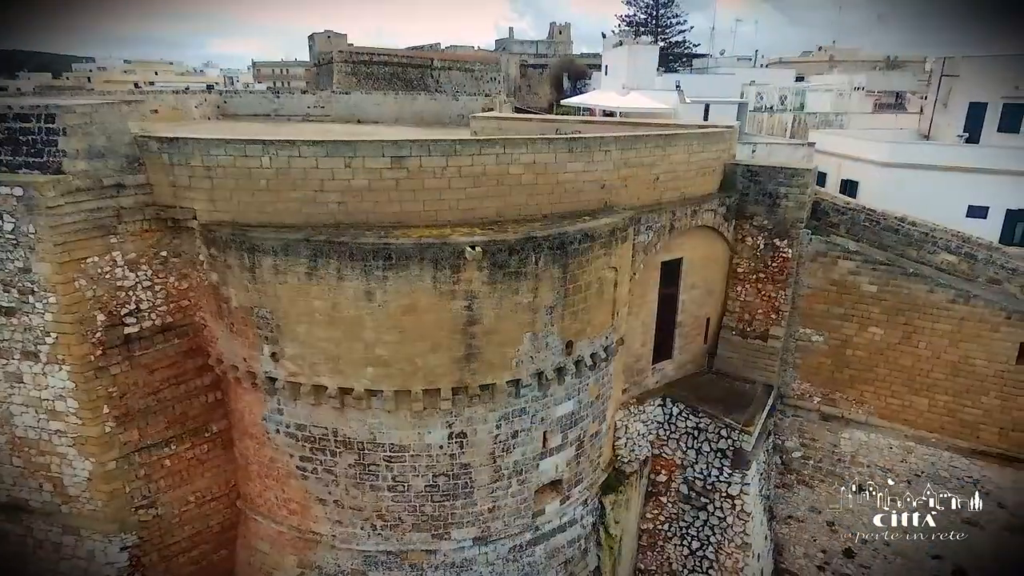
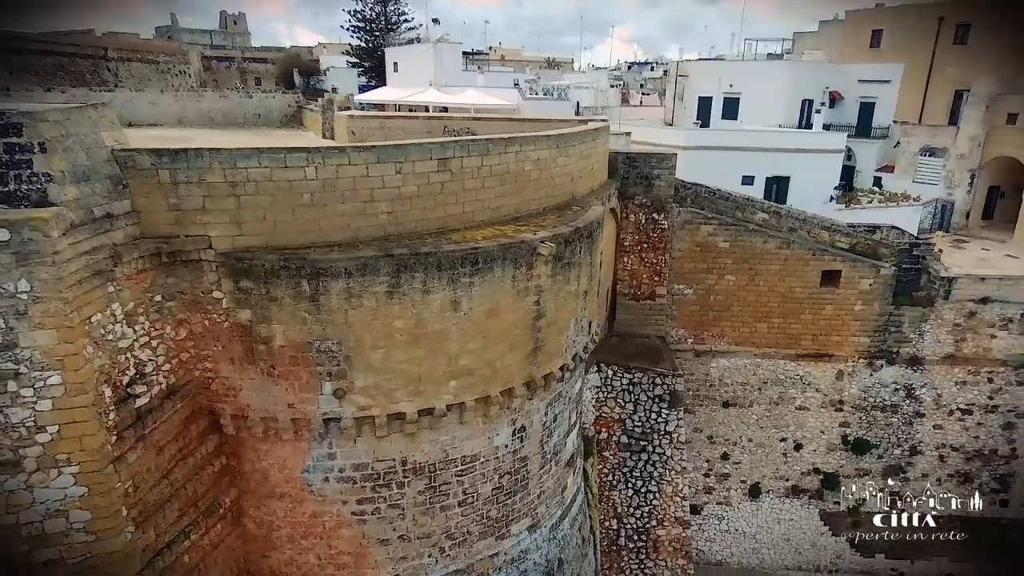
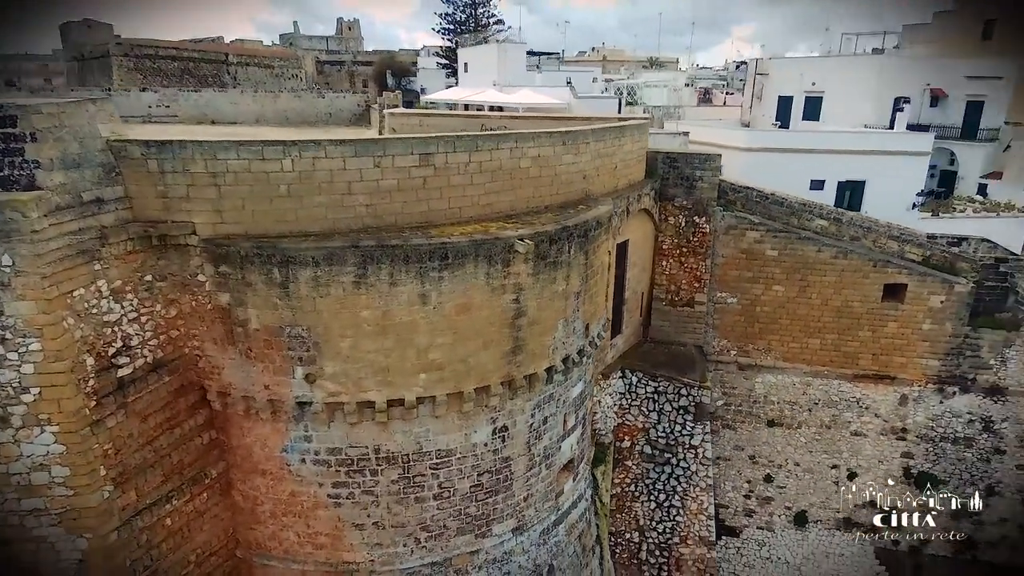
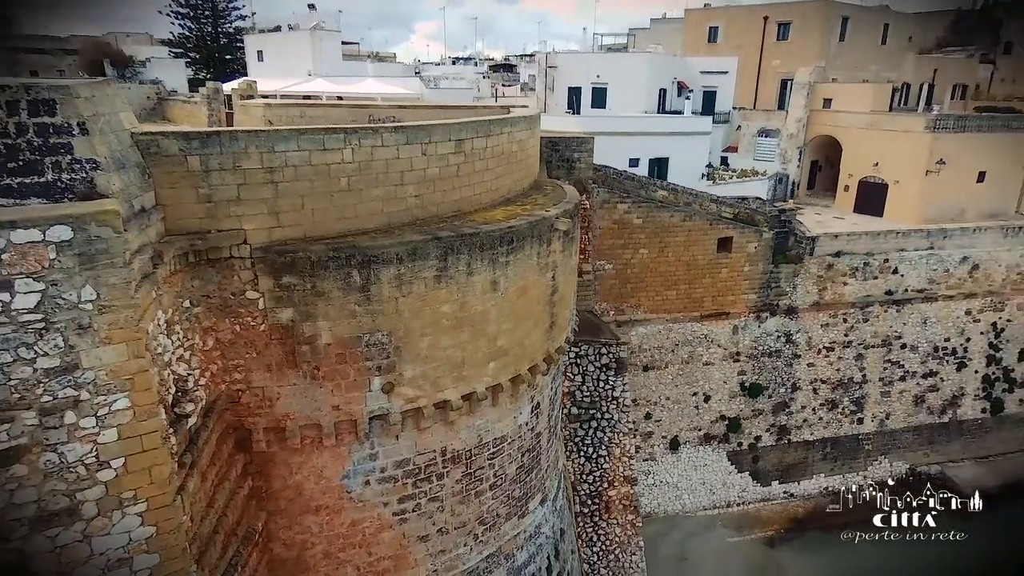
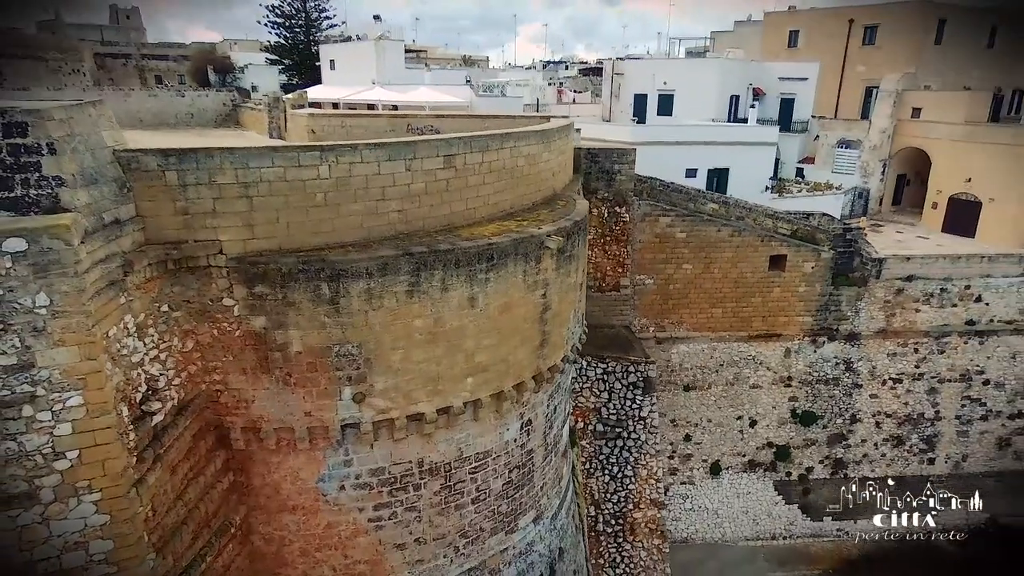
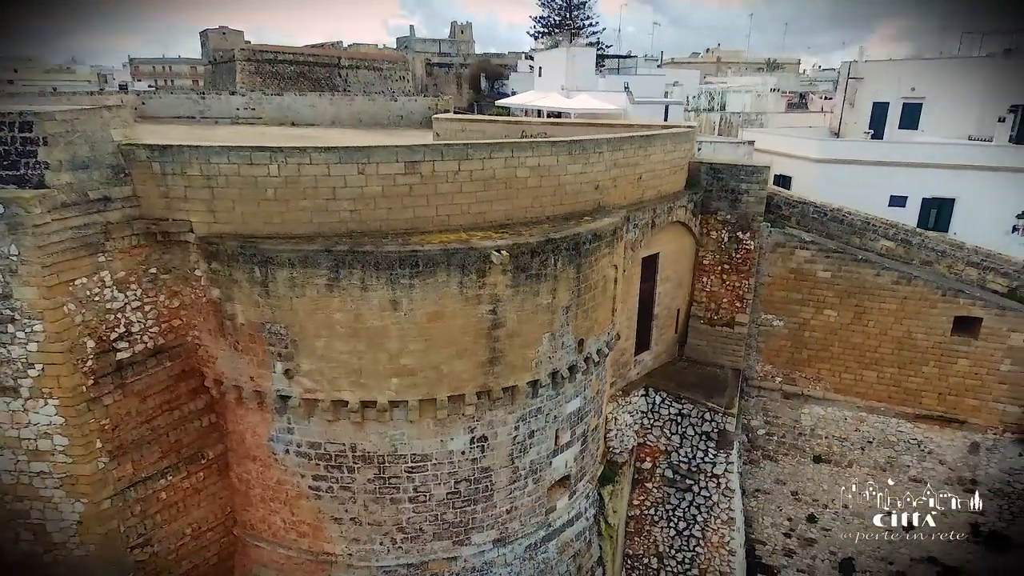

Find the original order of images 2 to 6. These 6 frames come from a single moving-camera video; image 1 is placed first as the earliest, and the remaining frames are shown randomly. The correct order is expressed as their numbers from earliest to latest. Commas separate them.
6, 3, 2, 5, 4
